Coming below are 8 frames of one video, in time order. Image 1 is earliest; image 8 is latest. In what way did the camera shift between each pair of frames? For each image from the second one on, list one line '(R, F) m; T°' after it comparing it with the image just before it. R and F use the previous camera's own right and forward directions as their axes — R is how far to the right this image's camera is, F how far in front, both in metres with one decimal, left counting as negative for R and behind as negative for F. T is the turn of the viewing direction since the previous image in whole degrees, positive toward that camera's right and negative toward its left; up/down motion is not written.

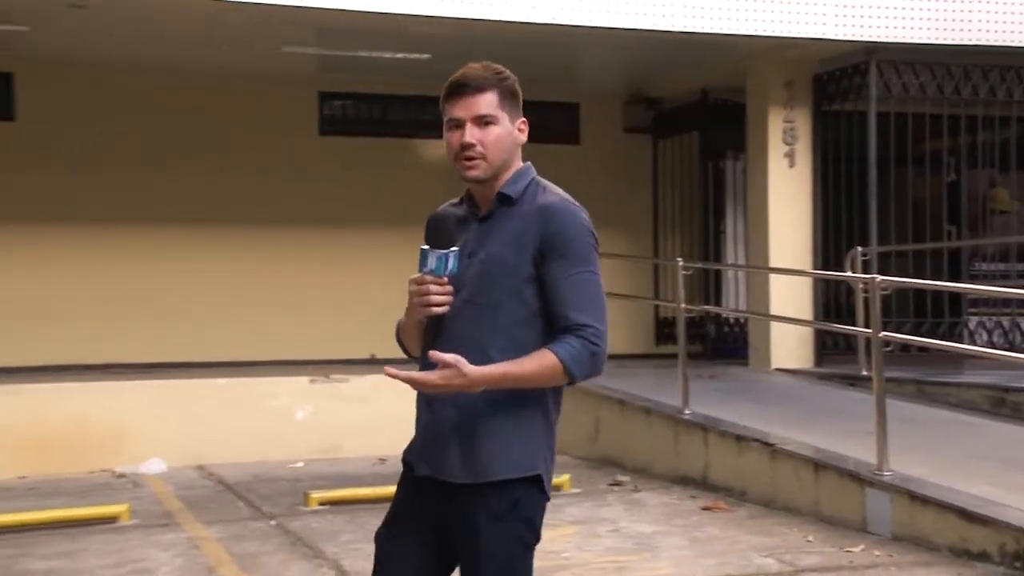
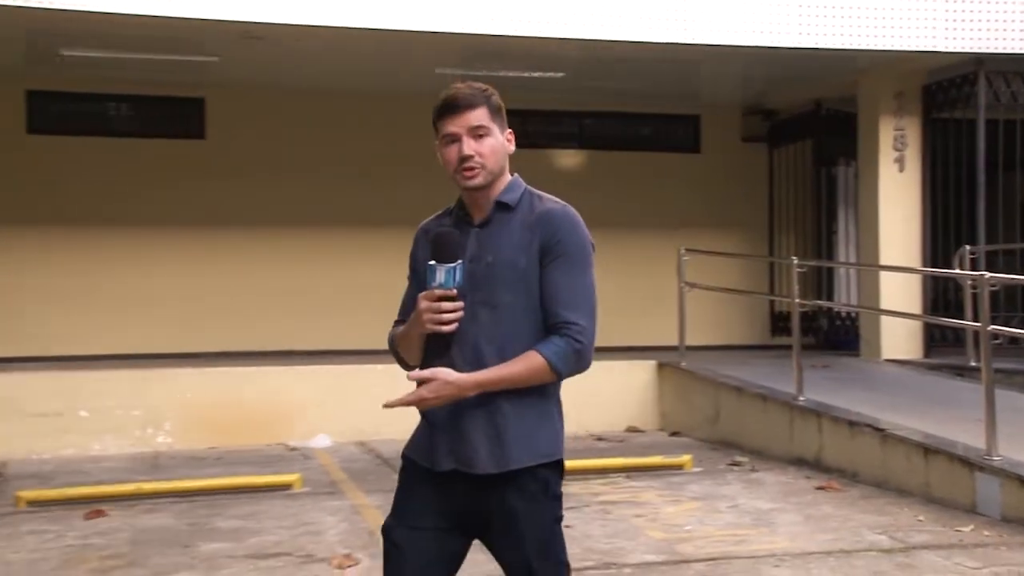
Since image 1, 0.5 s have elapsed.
(-0.2, -0.7) m; -6°
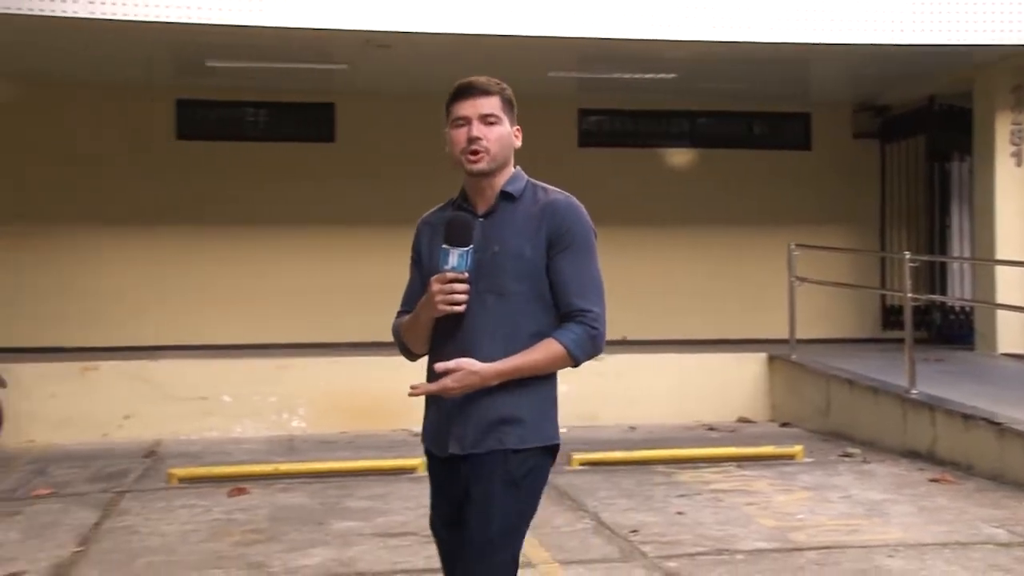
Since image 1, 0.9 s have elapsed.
(-0.2, -0.3) m; -5°
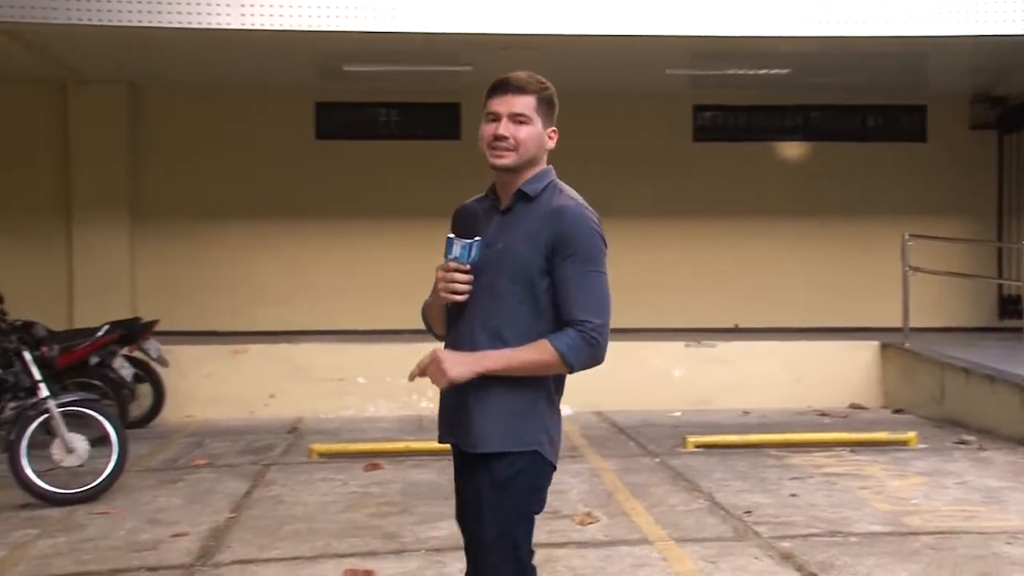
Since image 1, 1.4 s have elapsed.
(-0.2, -0.4) m; -5°
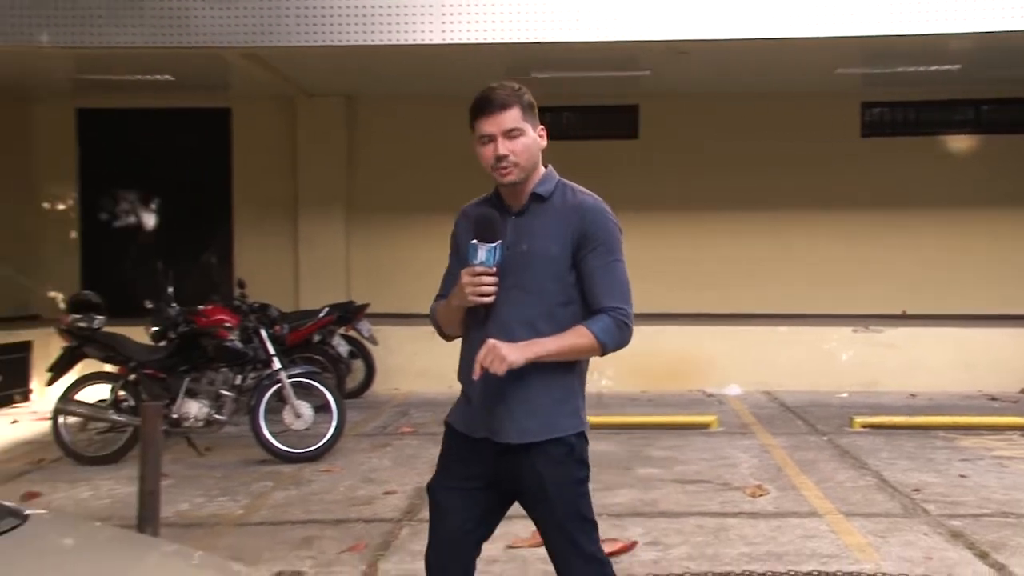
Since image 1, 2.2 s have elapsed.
(-0.3, -0.7) m; -9°
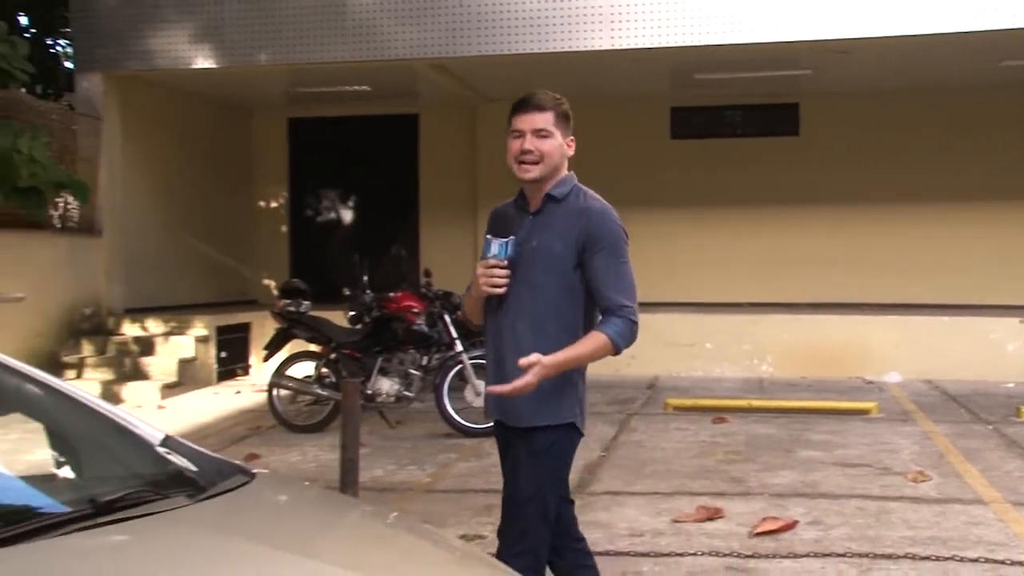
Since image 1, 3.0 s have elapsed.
(-0.2, -0.6) m; -8°
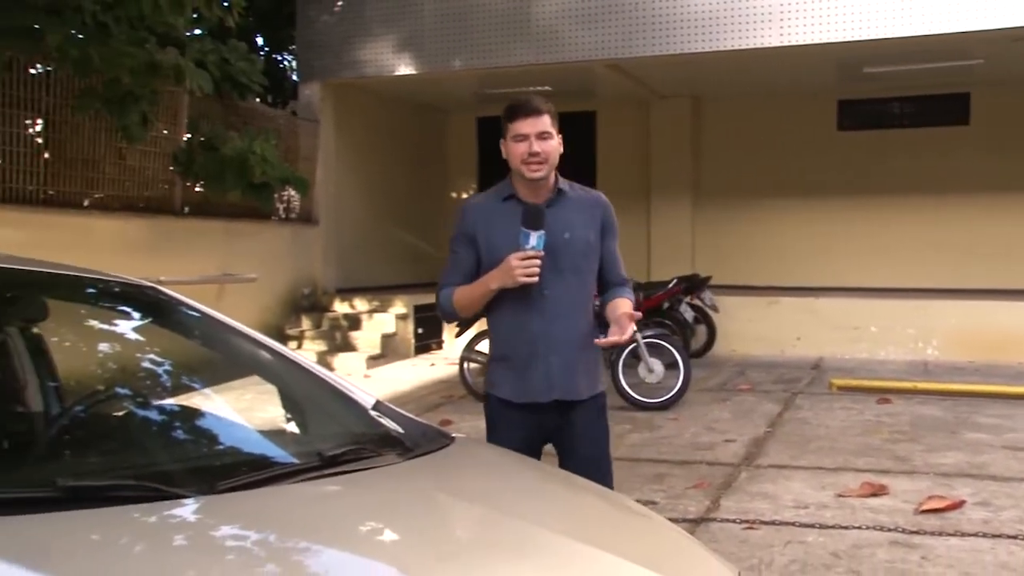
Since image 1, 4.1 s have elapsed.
(-0.1, -0.7) m; -10°
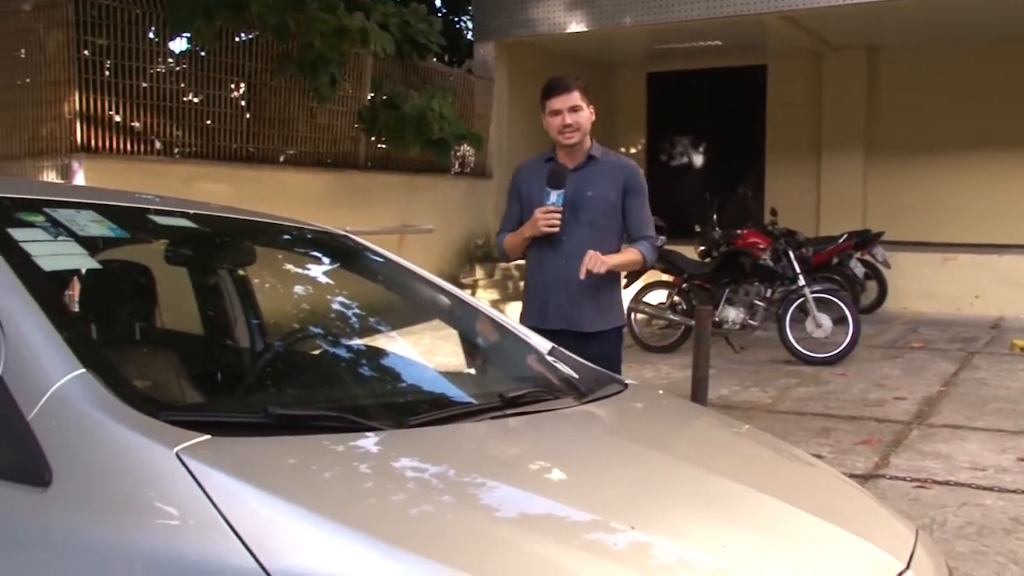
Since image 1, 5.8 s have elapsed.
(-0.1, -0.3) m; -9°
